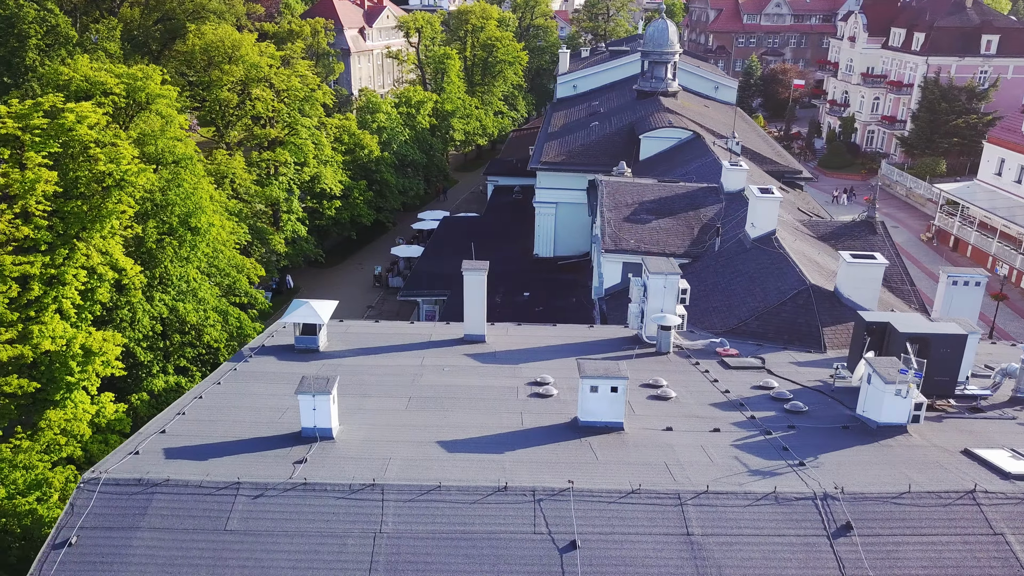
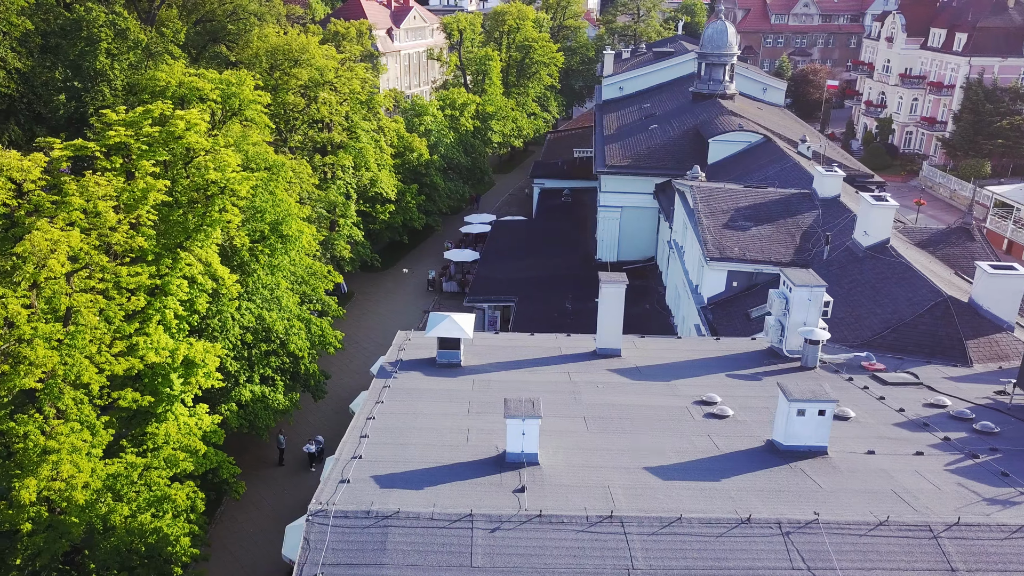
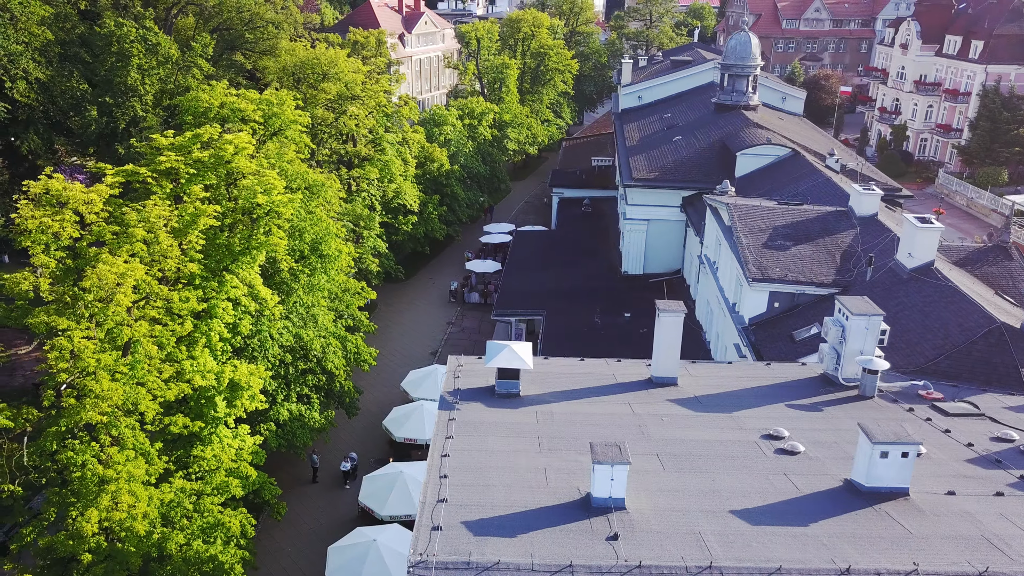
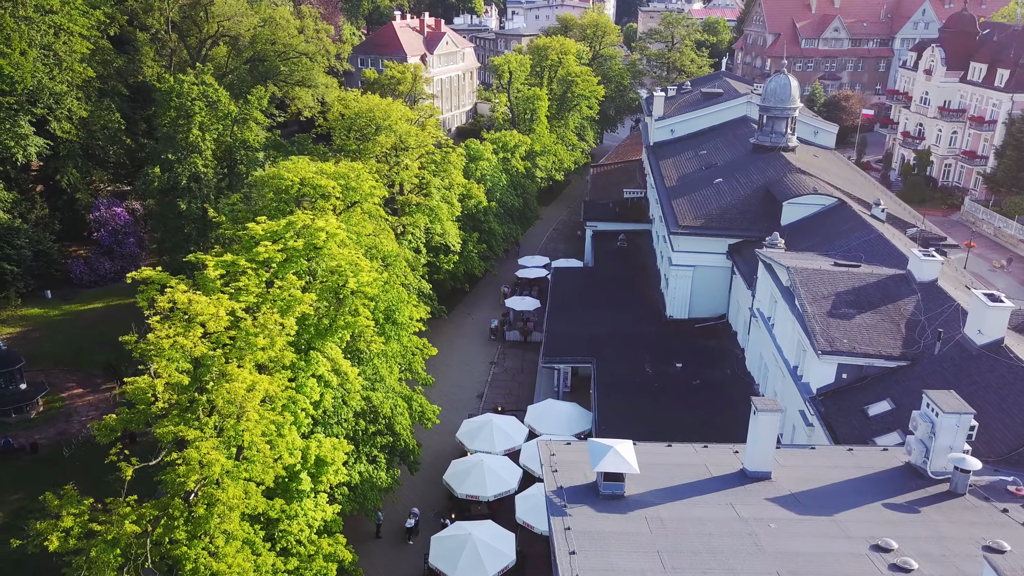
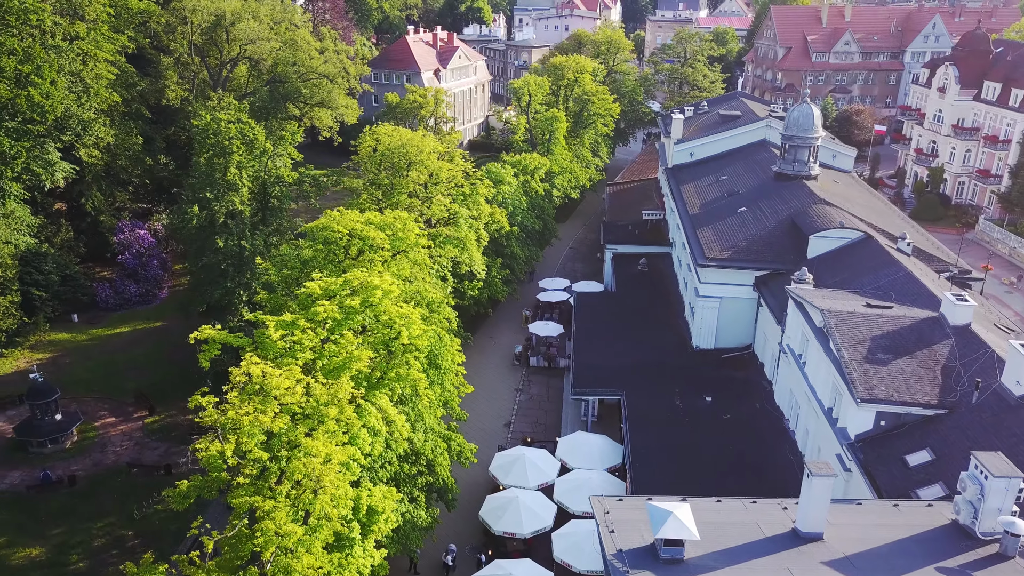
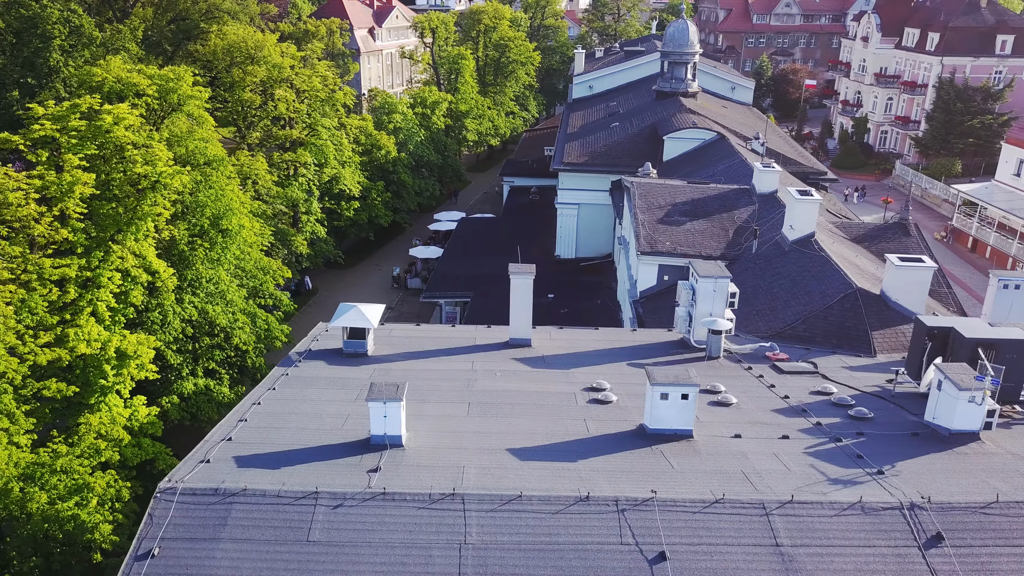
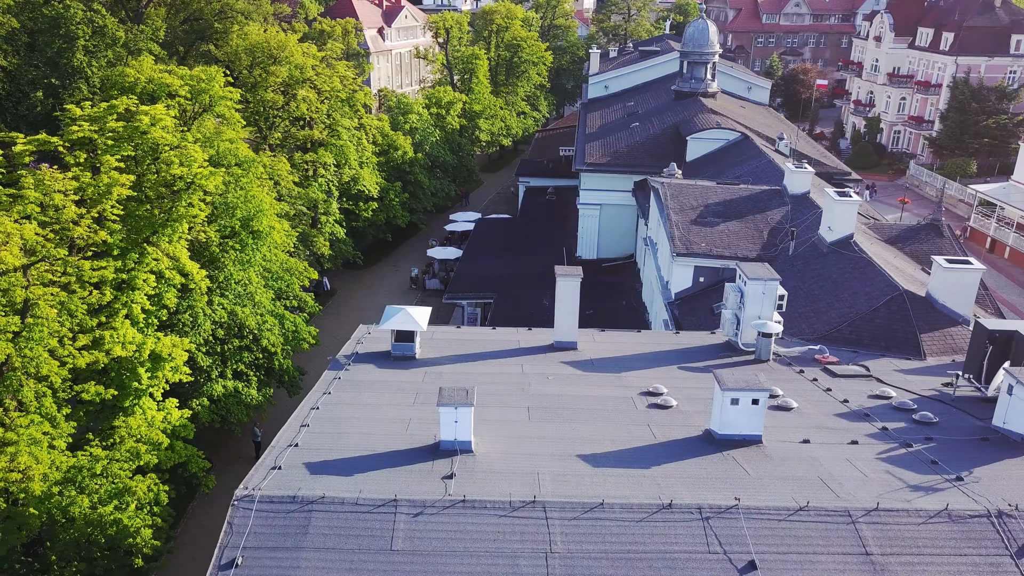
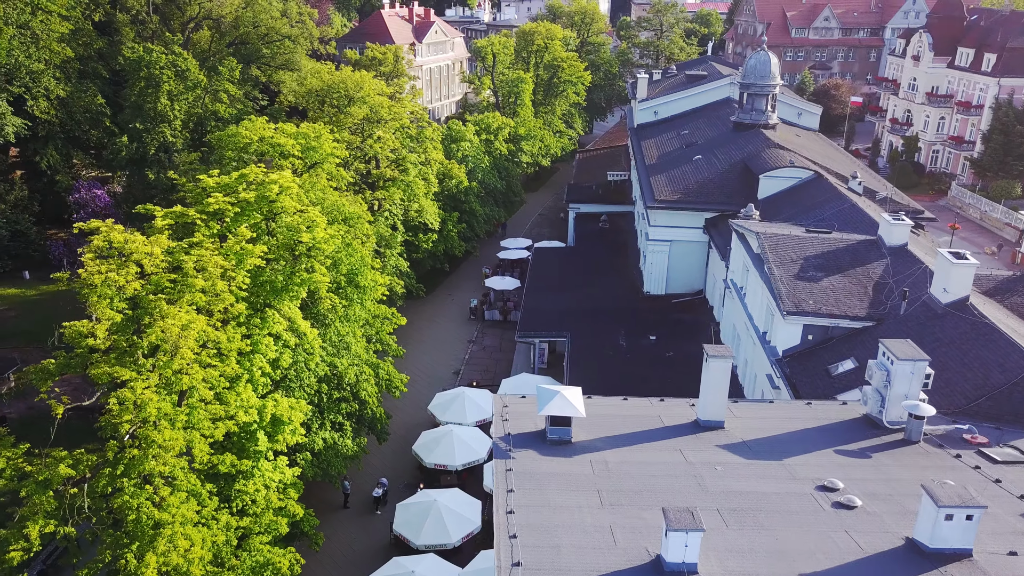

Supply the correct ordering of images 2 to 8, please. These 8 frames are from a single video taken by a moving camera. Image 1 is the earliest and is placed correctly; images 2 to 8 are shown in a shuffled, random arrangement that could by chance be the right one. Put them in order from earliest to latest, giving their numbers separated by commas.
6, 7, 2, 3, 8, 4, 5
